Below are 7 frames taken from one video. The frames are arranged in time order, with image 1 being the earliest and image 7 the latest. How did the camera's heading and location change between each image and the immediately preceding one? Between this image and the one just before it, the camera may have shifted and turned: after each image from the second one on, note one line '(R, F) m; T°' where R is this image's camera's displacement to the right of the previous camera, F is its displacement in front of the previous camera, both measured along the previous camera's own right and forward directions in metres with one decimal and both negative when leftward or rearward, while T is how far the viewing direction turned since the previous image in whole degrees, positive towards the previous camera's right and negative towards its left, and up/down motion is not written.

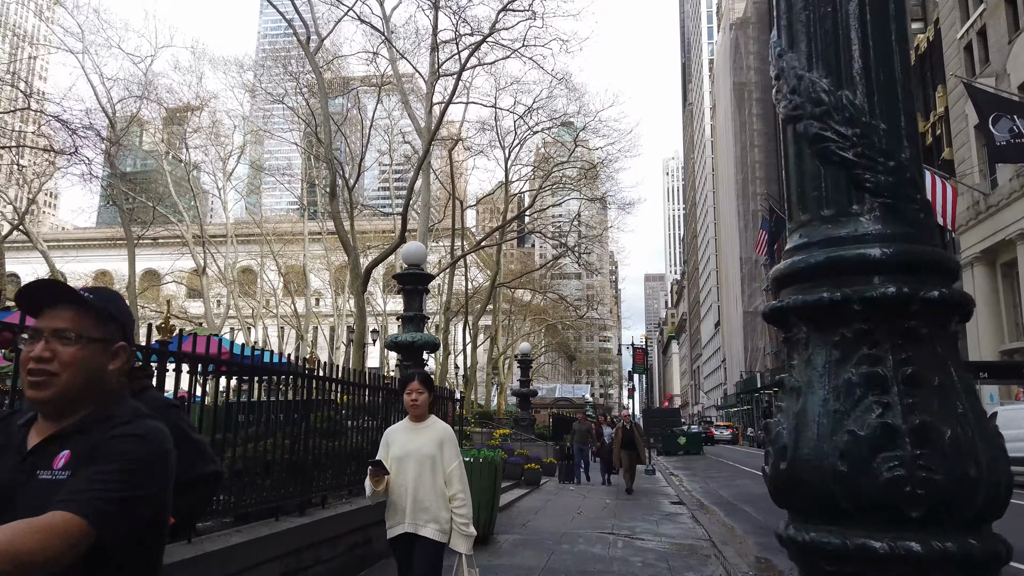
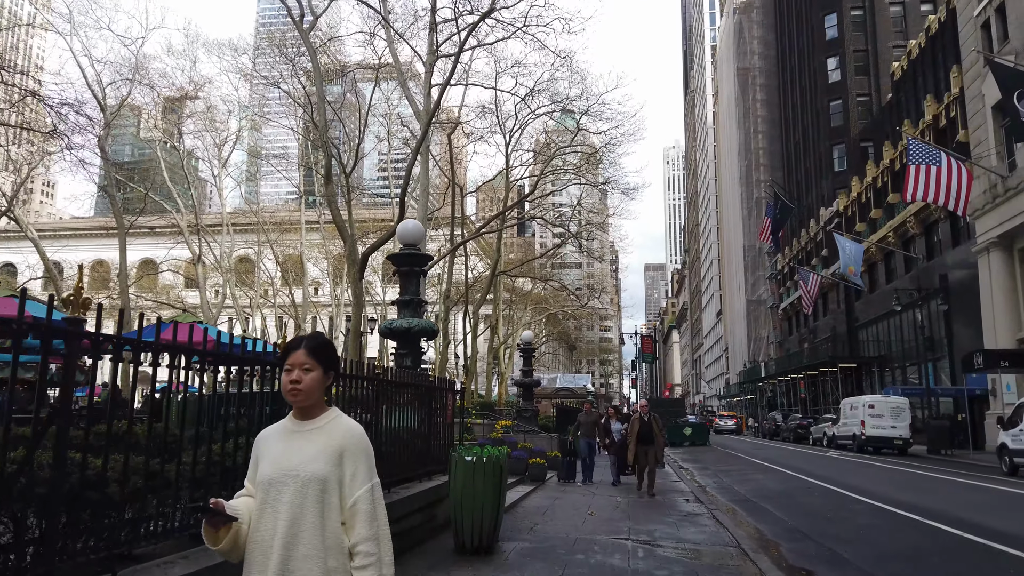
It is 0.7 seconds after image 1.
(-0.1, +0.8) m; 0°
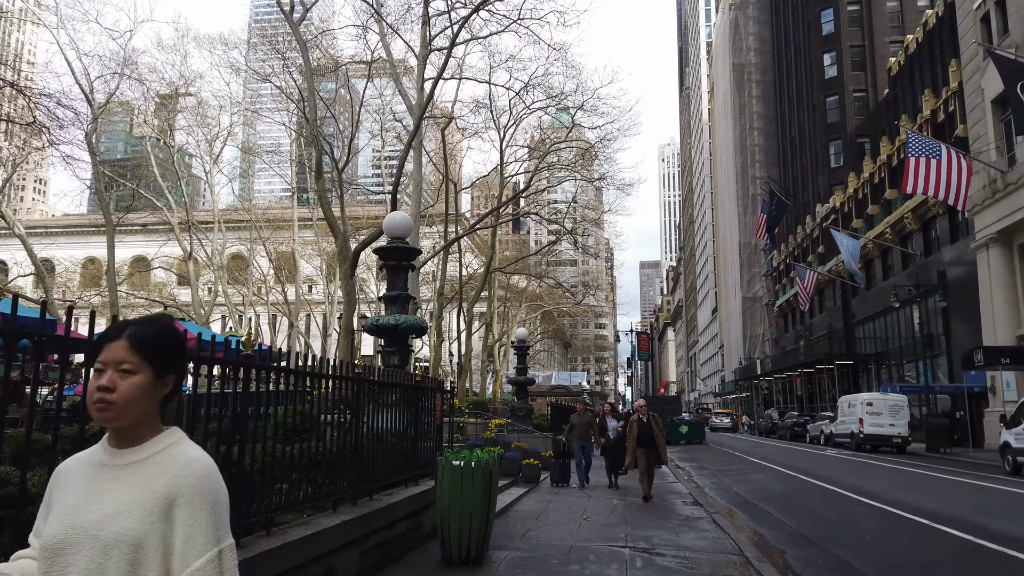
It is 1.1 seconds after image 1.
(0.0, +0.4) m; 0°
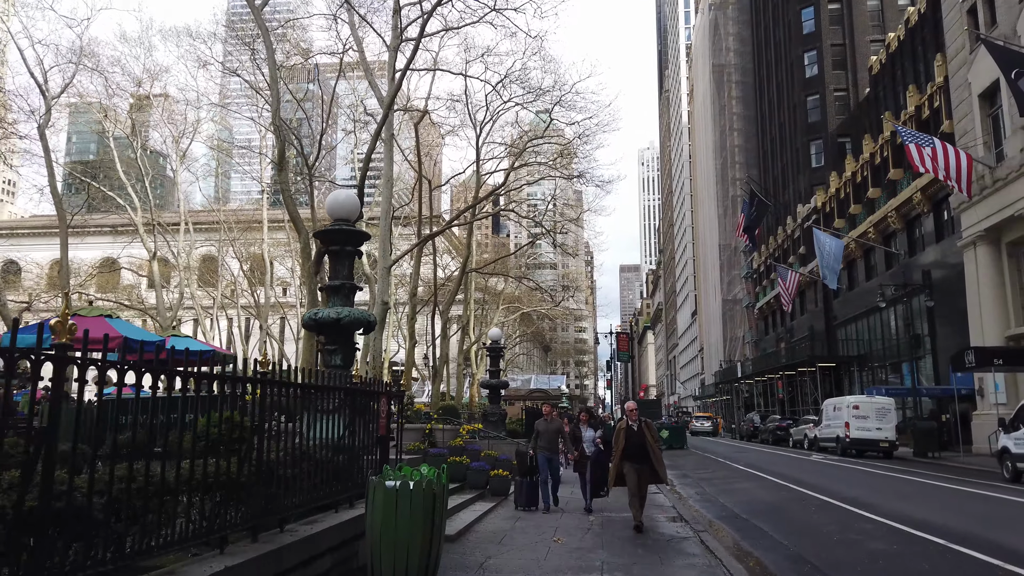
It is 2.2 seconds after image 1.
(+0.2, +1.1) m; +2°
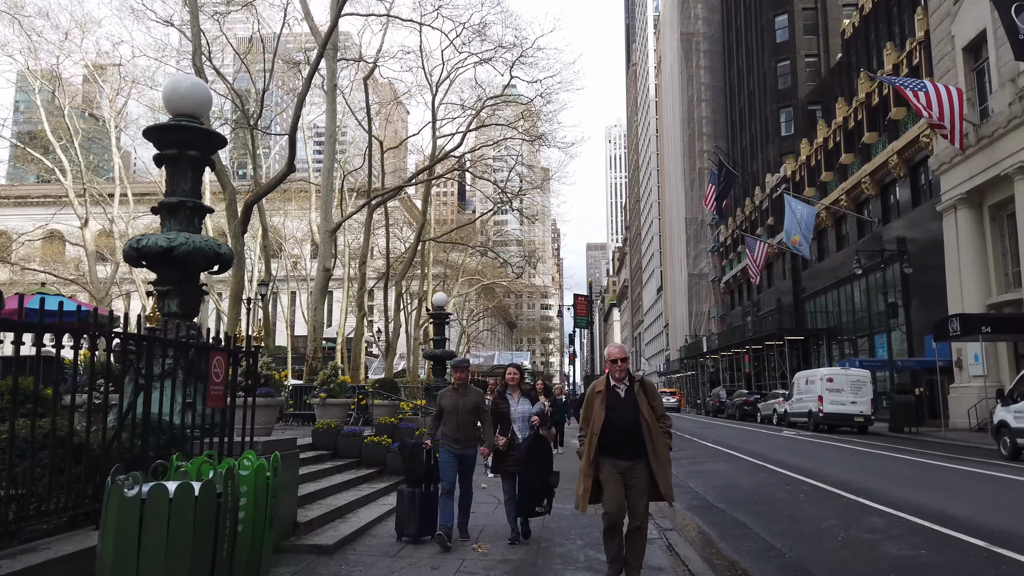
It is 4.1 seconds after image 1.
(+0.4, +1.9) m; +3°
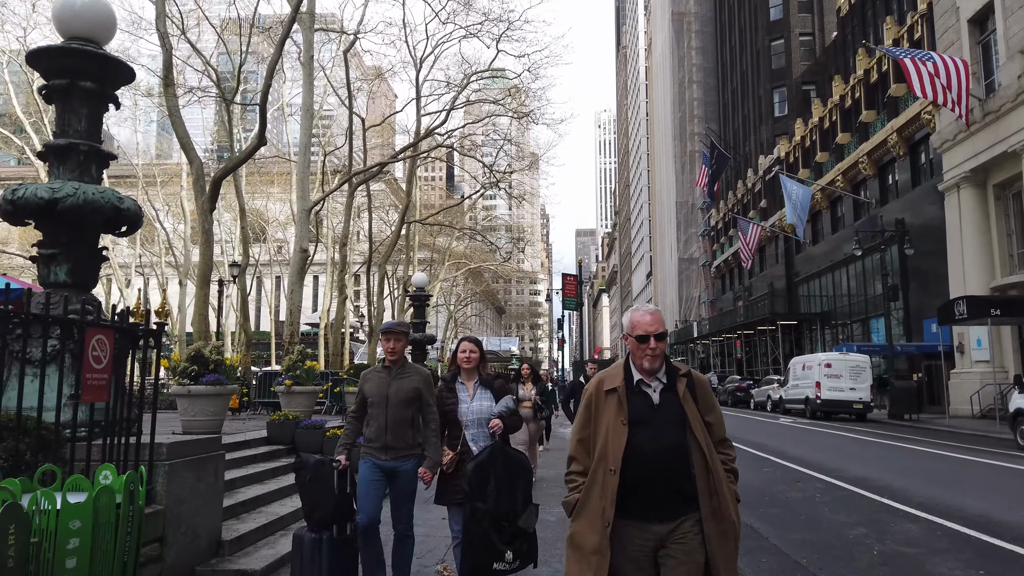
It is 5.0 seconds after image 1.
(+0.1, +1.0) m; +1°
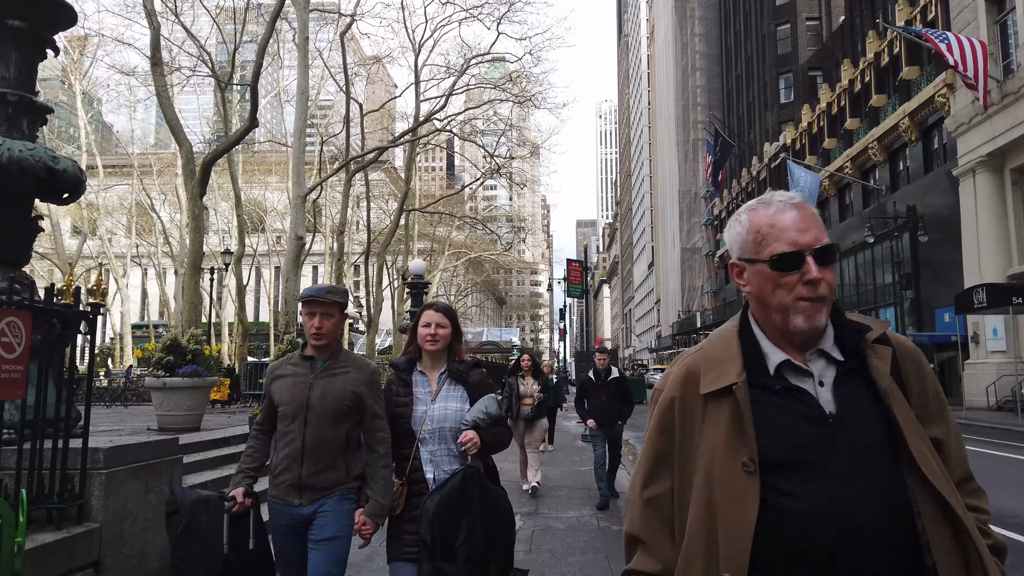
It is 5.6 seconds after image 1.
(0.0, +0.6) m; 0°
